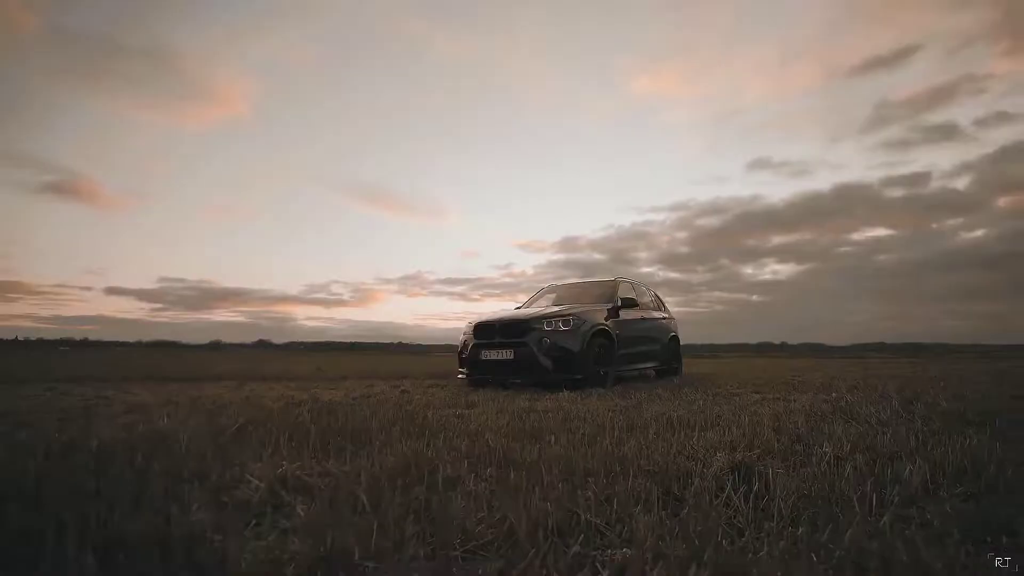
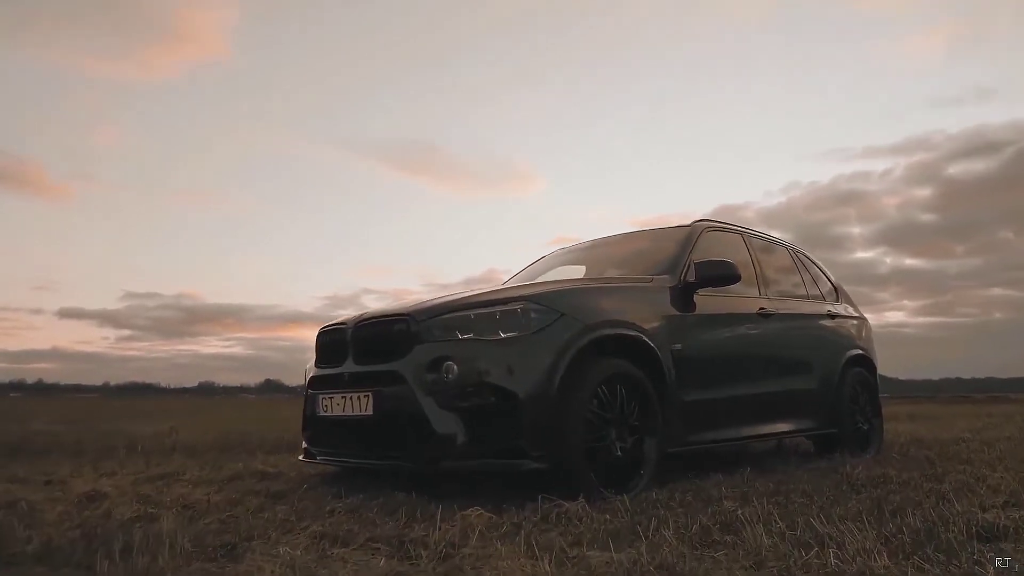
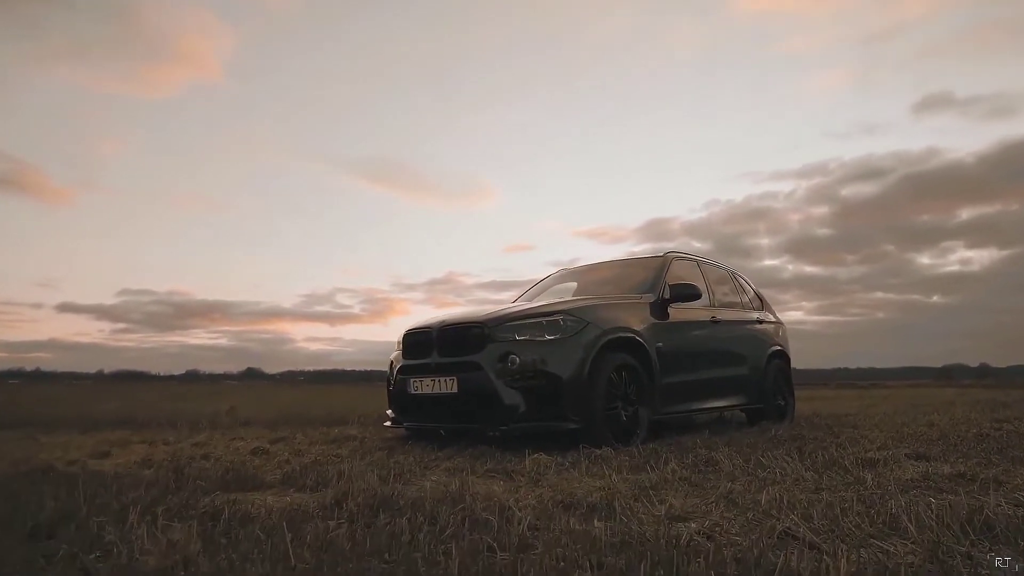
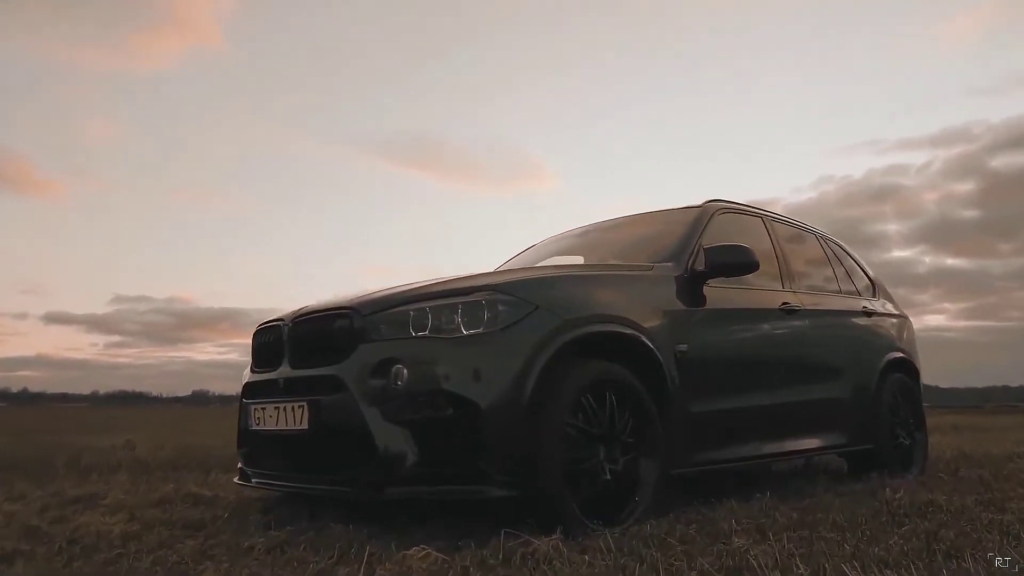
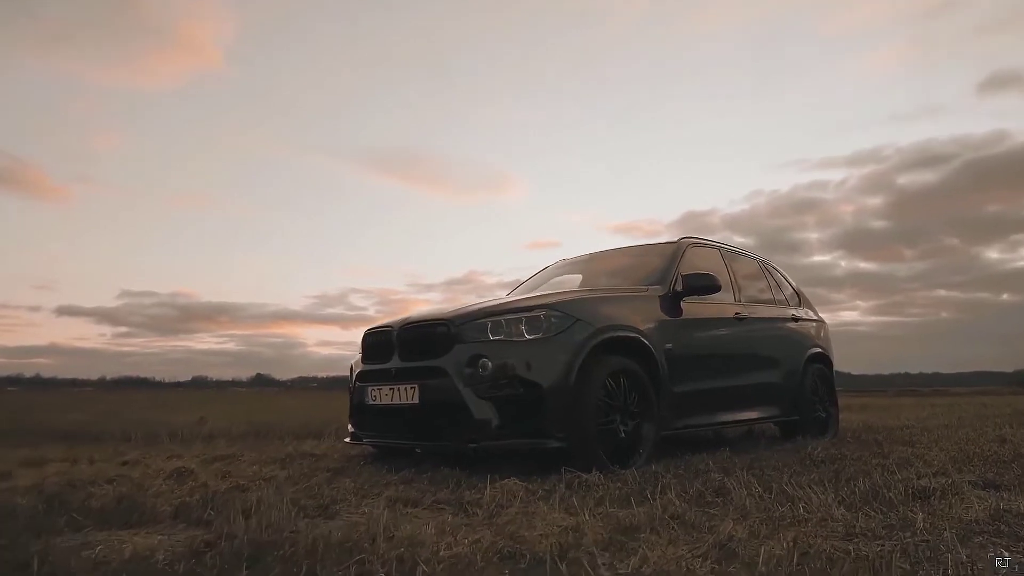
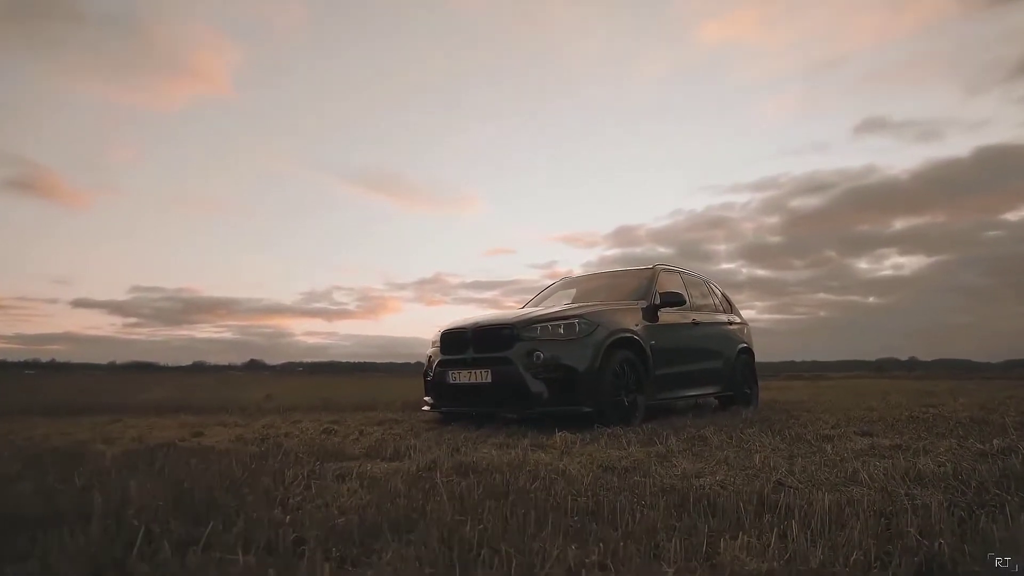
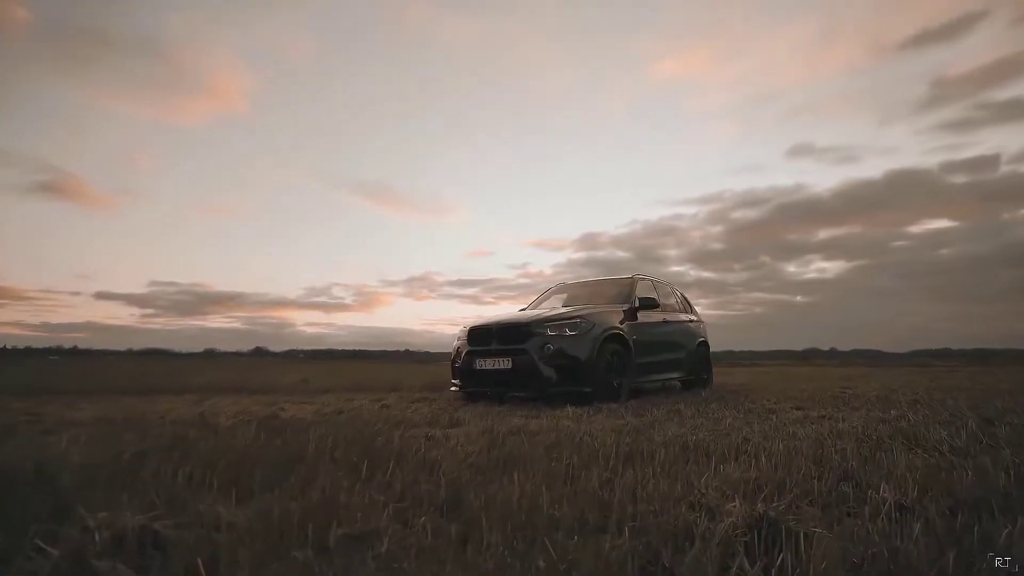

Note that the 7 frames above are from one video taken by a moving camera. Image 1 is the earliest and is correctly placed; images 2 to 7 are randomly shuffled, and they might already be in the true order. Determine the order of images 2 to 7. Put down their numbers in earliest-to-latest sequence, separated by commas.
7, 6, 3, 5, 2, 4
